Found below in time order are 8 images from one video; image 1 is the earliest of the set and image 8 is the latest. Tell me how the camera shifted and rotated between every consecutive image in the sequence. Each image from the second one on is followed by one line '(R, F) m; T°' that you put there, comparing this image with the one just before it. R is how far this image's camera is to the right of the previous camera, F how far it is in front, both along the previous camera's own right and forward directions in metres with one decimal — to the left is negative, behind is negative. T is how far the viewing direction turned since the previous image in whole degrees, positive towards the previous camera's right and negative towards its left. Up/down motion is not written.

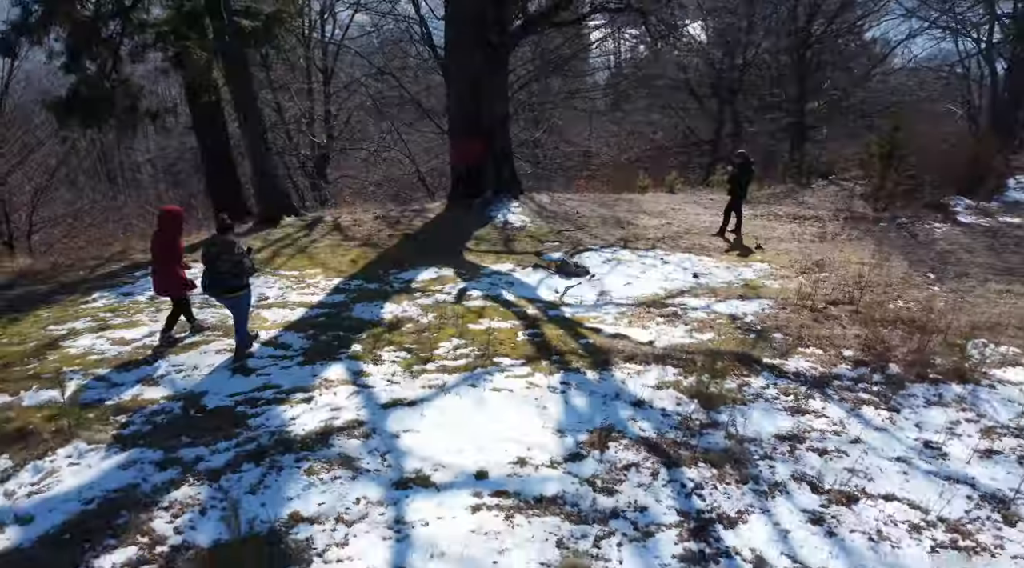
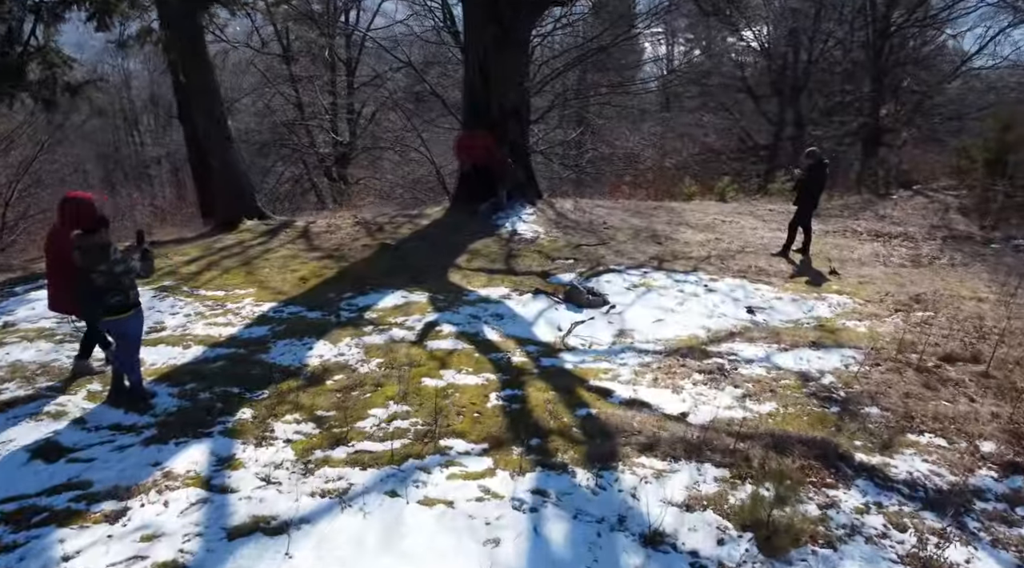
(+0.5, +2.7) m; -3°
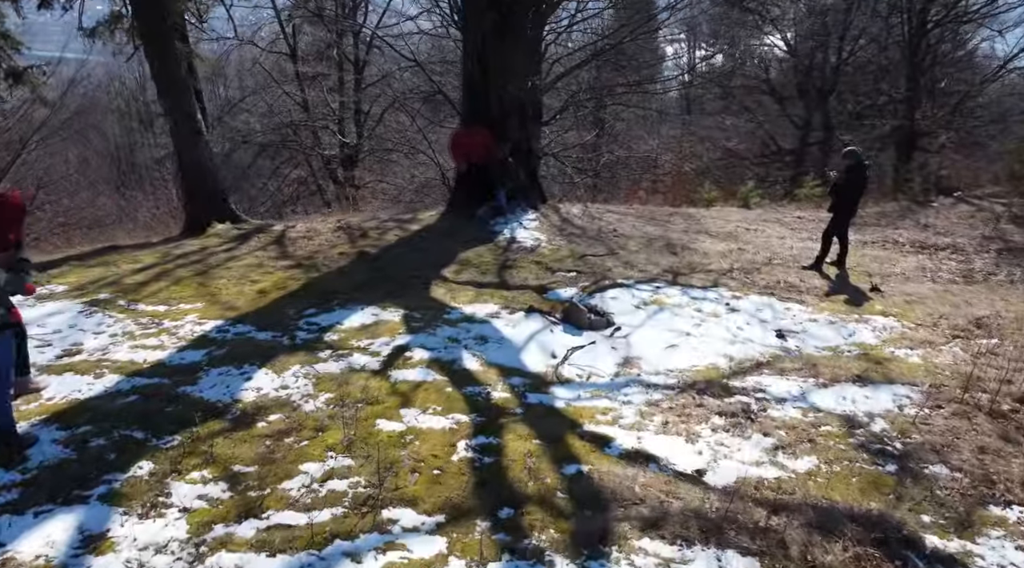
(+0.3, +1.2) m; -1°
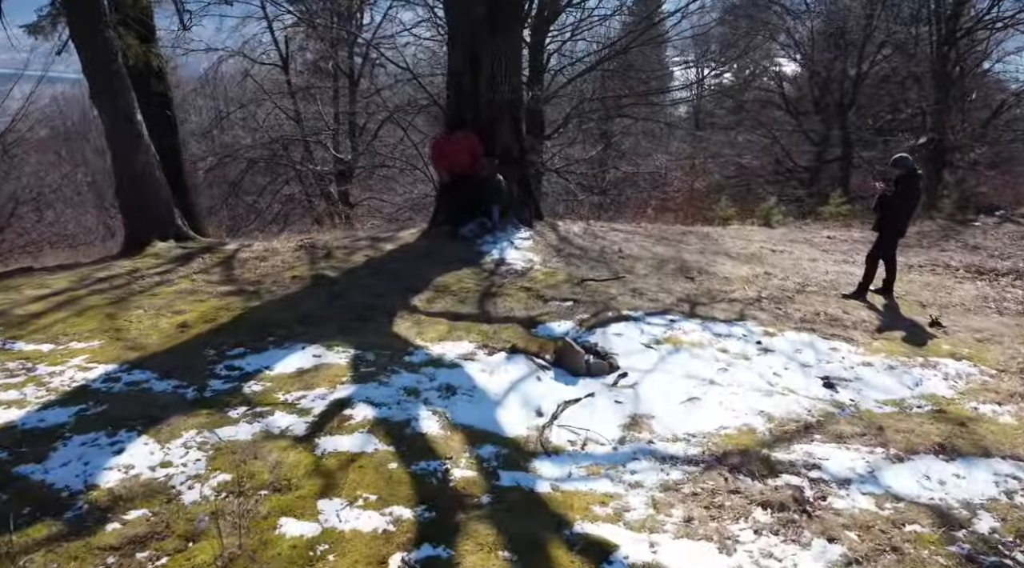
(+0.2, +1.5) m; 0°
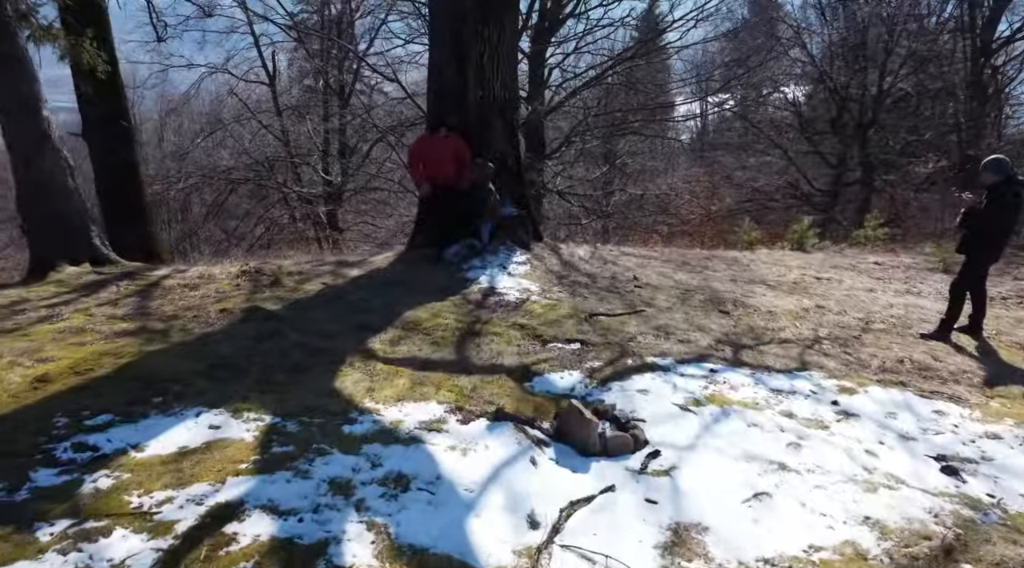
(+0.1, +1.7) m; 0°
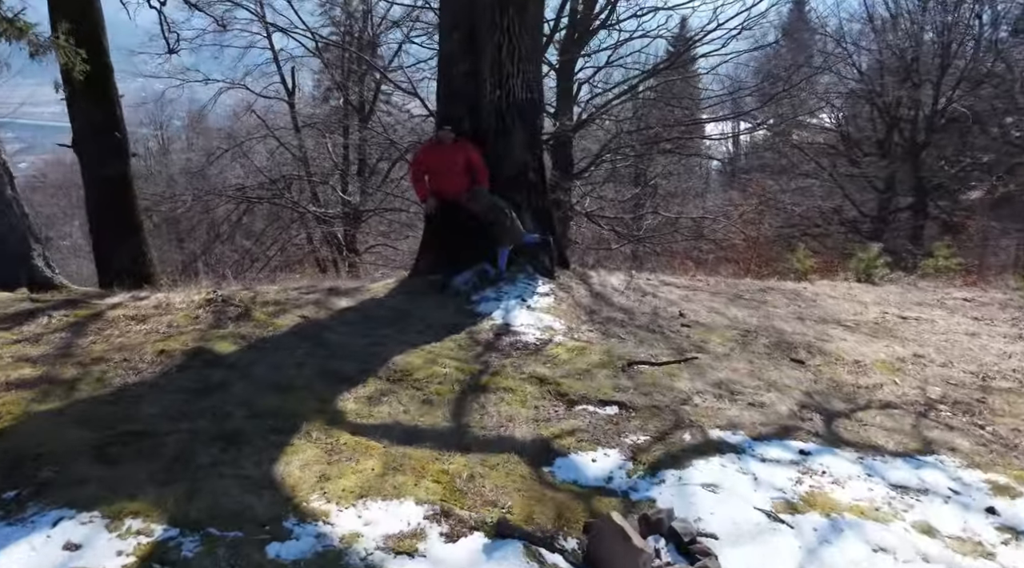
(0.0, +1.4) m; -2°
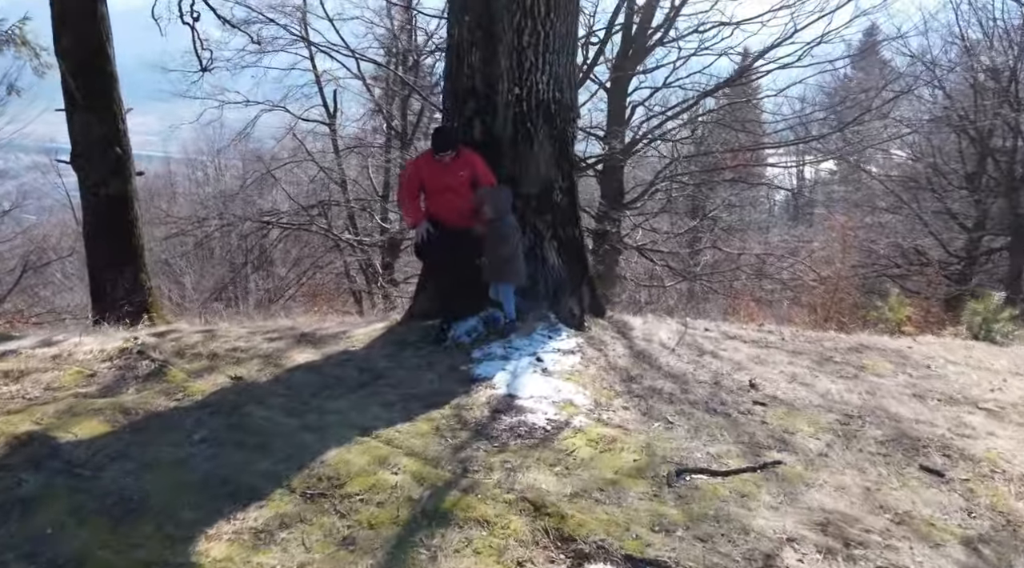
(+0.3, +1.7) m; -4°
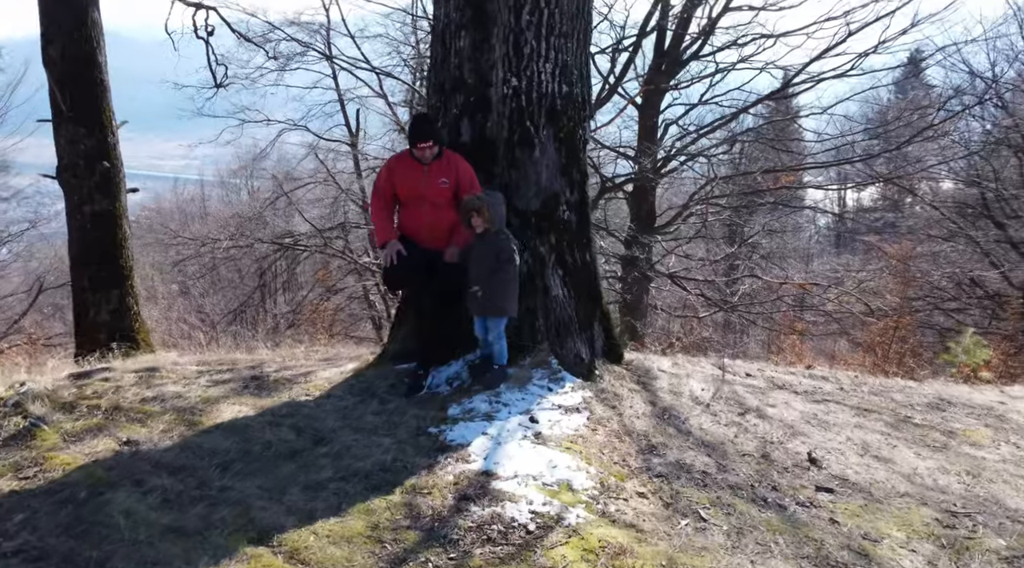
(+0.2, +1.2) m; -2°
